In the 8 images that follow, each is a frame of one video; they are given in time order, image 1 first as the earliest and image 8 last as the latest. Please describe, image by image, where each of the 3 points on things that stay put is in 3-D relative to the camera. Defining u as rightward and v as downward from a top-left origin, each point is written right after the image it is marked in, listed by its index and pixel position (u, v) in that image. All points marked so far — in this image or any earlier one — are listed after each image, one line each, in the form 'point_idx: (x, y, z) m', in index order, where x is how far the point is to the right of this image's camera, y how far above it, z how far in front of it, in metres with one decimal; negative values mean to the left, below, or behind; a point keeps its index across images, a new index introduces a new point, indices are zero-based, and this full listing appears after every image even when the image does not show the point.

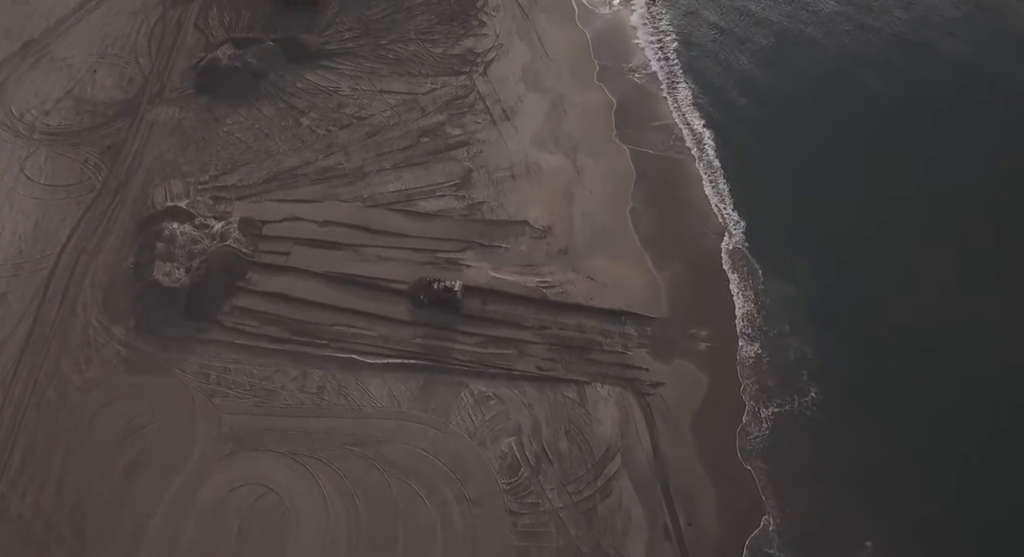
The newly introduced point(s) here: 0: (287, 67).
0: (-5.0, +4.7, +19.8) m
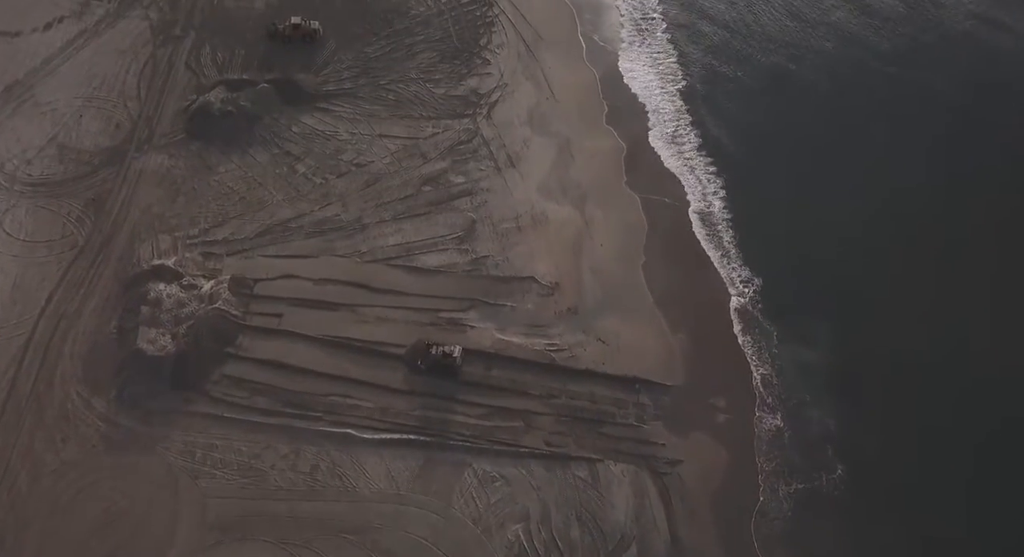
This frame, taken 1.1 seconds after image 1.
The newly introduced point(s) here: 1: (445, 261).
0: (-4.8, +3.6, +18.9) m
1: (-1.2, +0.3, +16.4) m
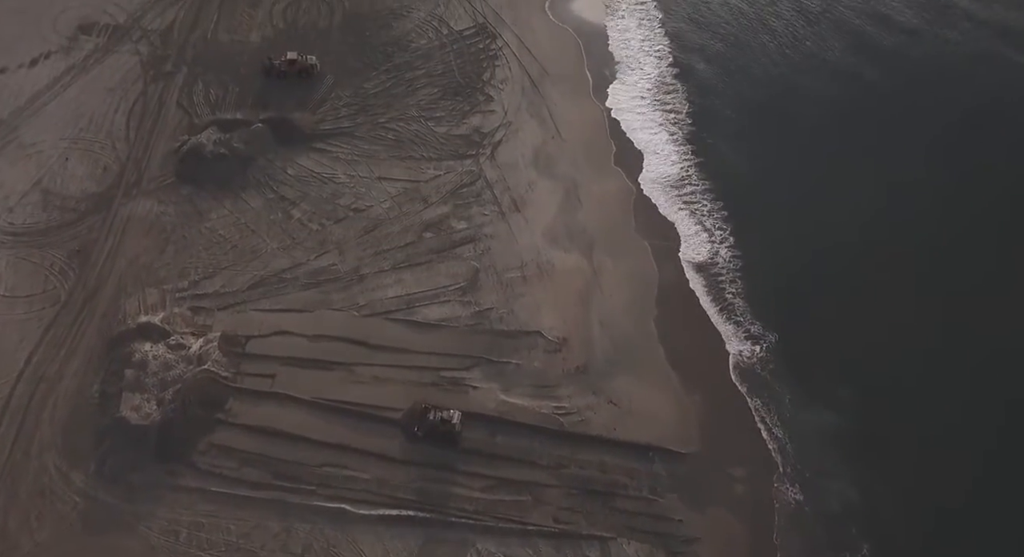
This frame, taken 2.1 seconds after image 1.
0: (-4.7, +2.6, +18.2) m
1: (-1.1, -0.6, +15.6) m
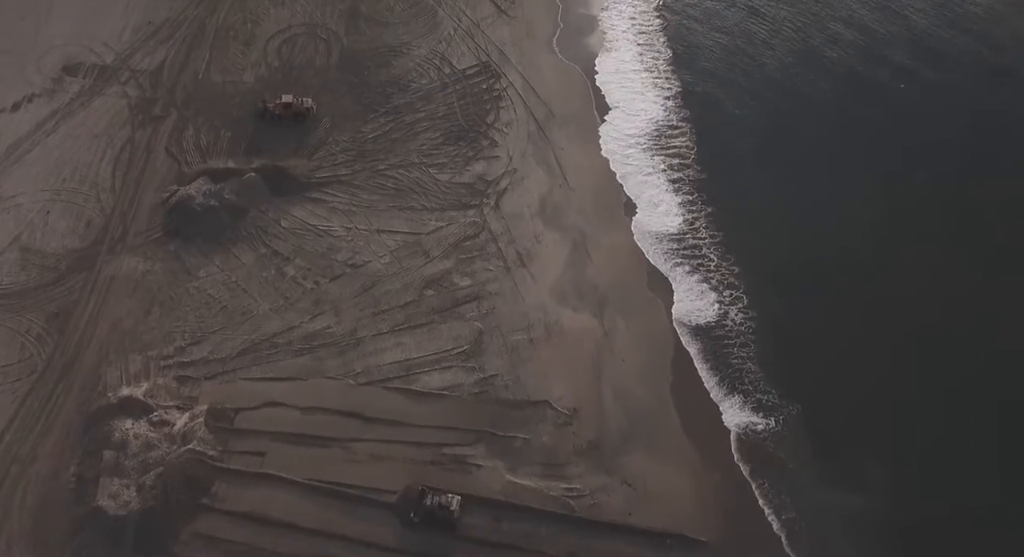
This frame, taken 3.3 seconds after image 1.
0: (-4.6, +1.5, +17.3) m
1: (-1.0, -1.7, +14.6) m
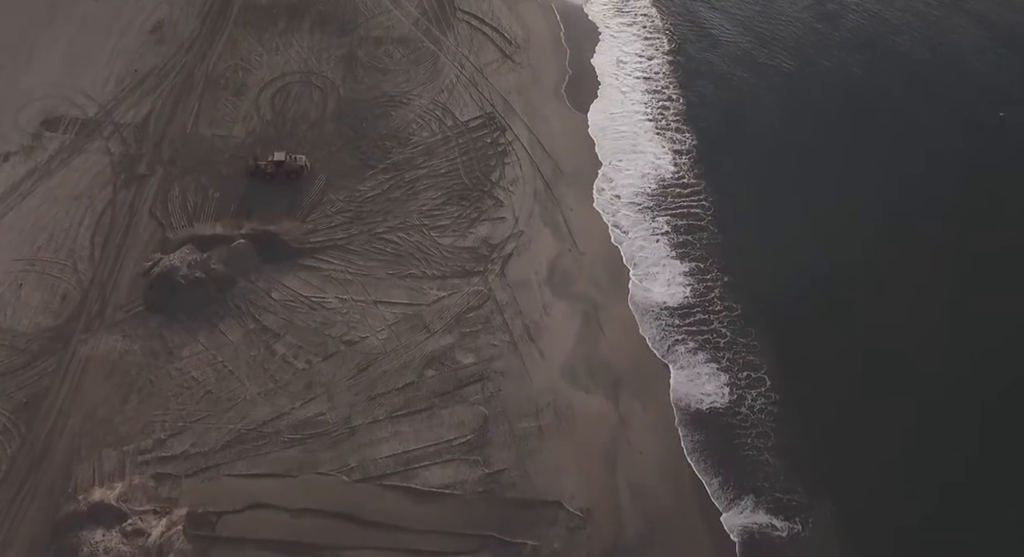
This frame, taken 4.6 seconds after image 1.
0: (-4.5, +0.2, +16.1) m
1: (-0.9, -3.0, +13.4) m
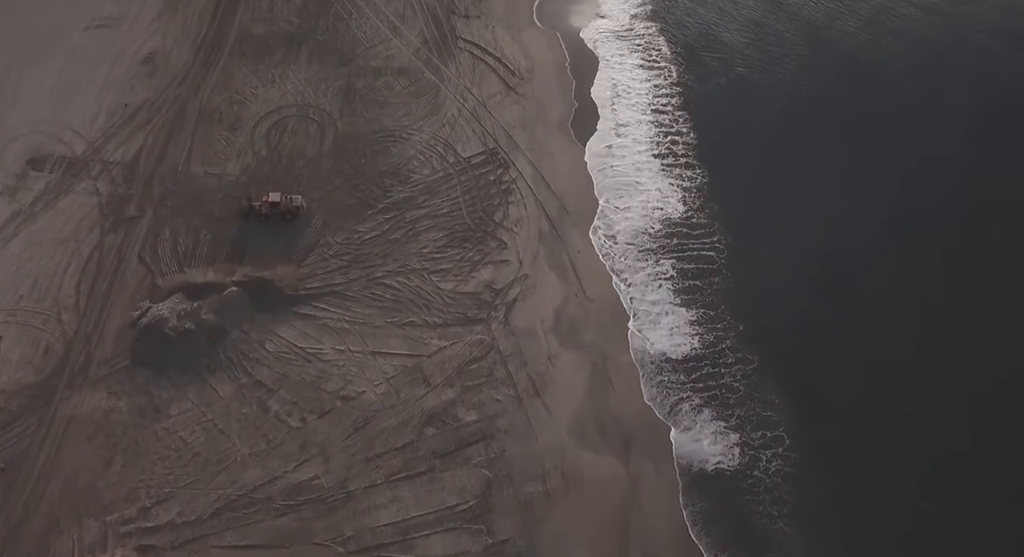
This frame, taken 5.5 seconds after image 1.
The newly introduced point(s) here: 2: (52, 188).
0: (-4.4, -0.7, +15.4) m
1: (-0.8, -3.8, +12.7) m
2: (-8.8, +1.7, +17.1) m
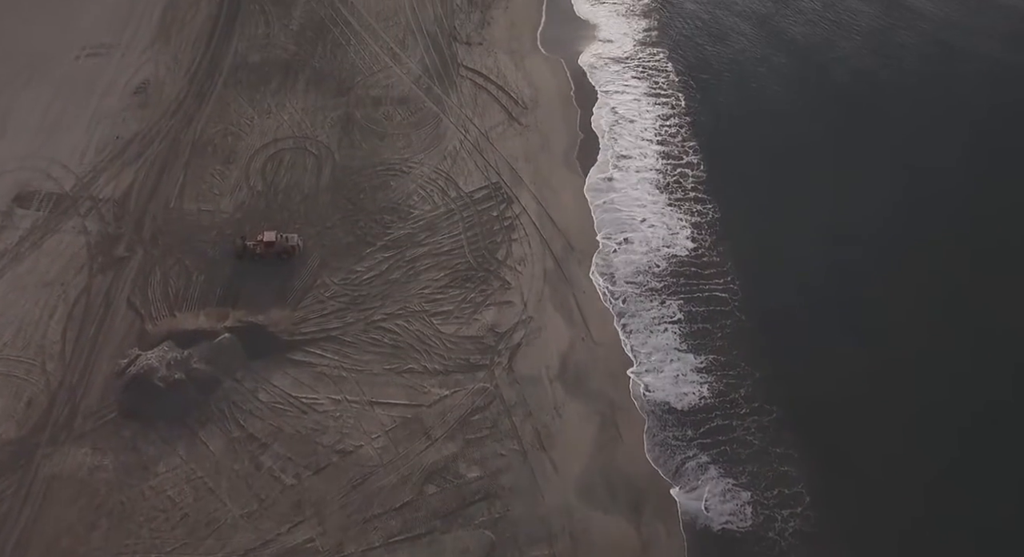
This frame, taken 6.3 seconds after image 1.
0: (-4.4, -1.5, +14.8) m
1: (-0.8, -4.6, +12.0) m
2: (-8.7, +1.0, +16.4) m
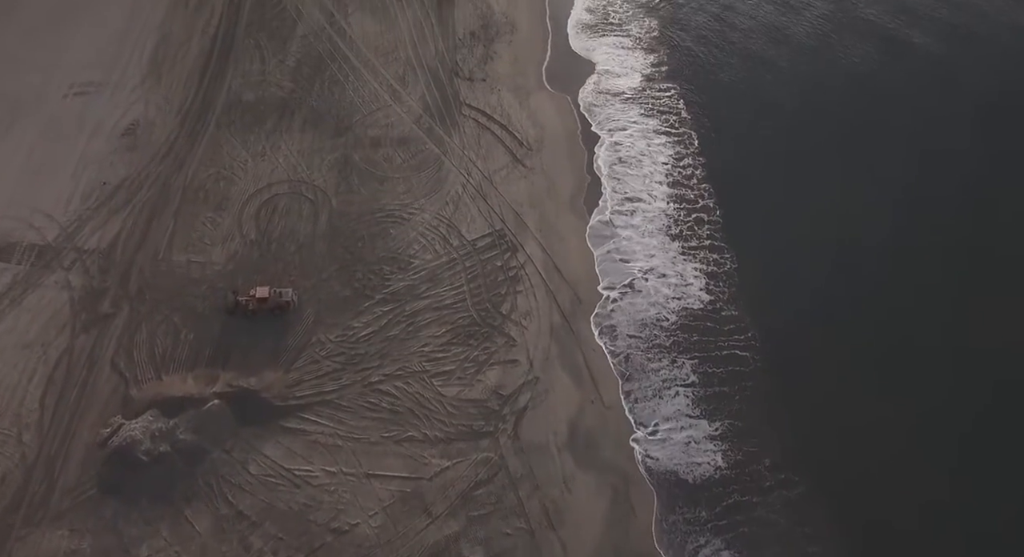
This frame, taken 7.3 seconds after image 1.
0: (-4.3, -2.4, +13.9) m
1: (-0.7, -5.5, +11.2) m
2: (-8.6, 0.0, +15.6) m
